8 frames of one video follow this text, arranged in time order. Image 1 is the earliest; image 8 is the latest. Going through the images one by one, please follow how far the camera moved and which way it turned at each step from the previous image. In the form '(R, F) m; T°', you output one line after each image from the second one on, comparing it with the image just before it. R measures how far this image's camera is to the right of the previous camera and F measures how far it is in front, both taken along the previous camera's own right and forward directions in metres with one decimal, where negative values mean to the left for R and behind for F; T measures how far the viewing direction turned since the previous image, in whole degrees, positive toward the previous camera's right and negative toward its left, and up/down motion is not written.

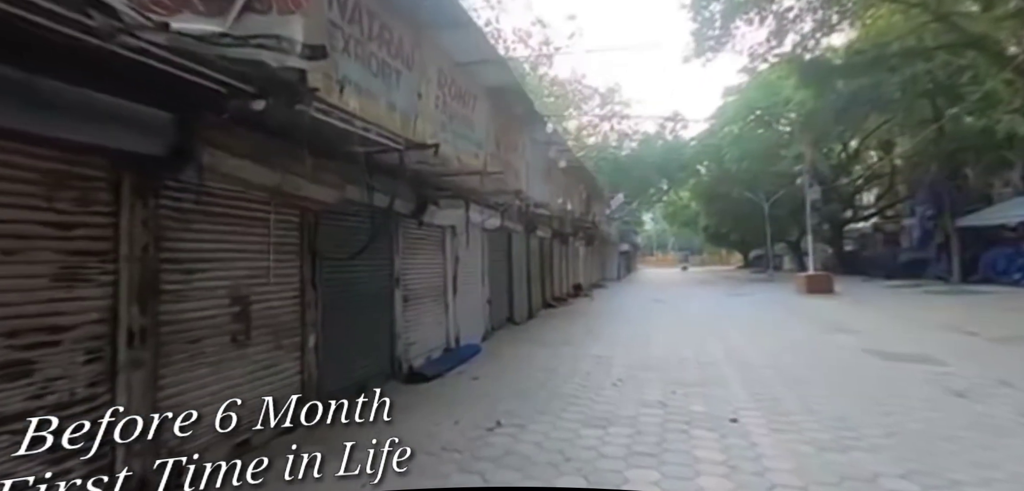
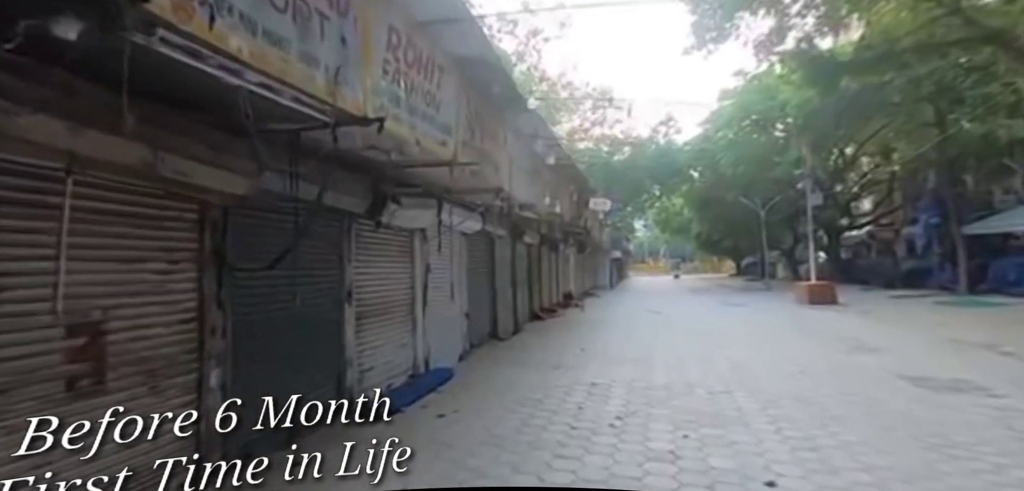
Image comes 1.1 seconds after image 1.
(+0.1, +1.1) m; +1°
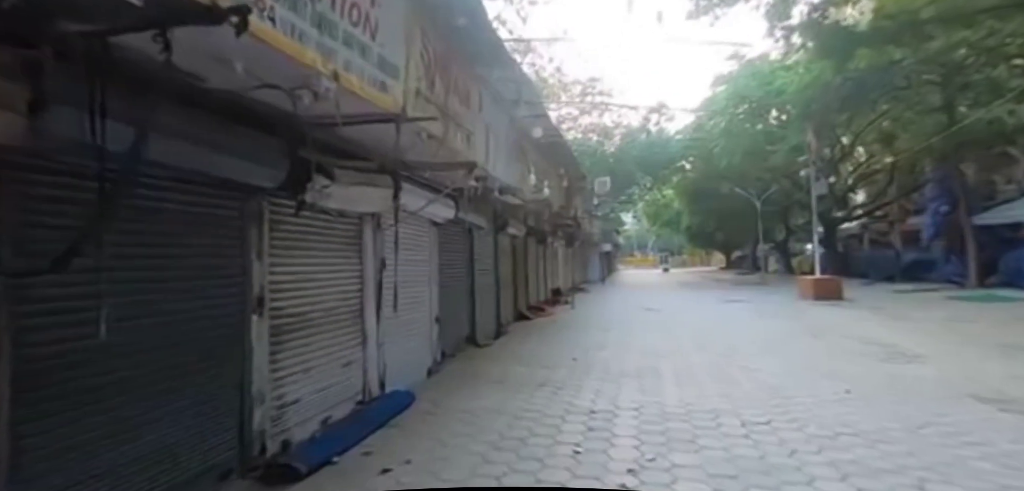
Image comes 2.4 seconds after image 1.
(+0.1, +1.5) m; +1°
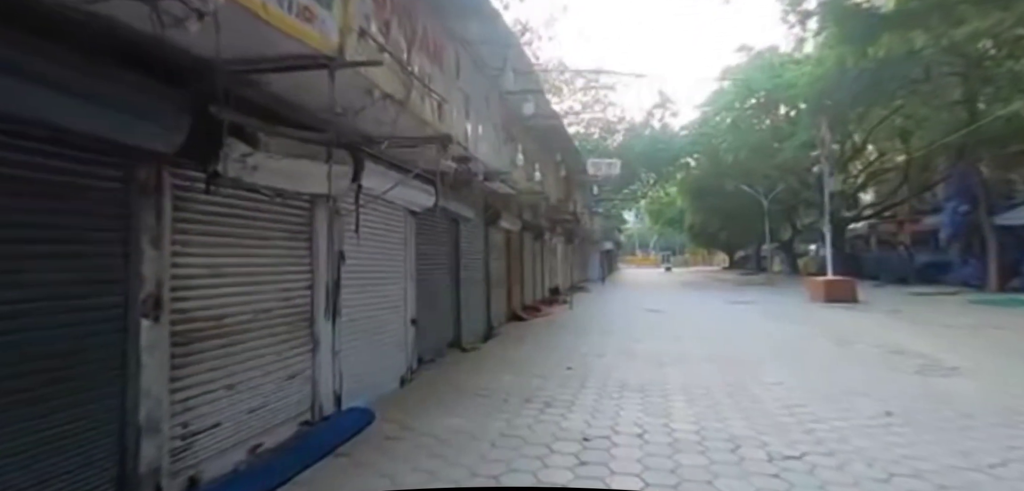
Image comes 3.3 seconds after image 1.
(+0.2, +0.9) m; 0°
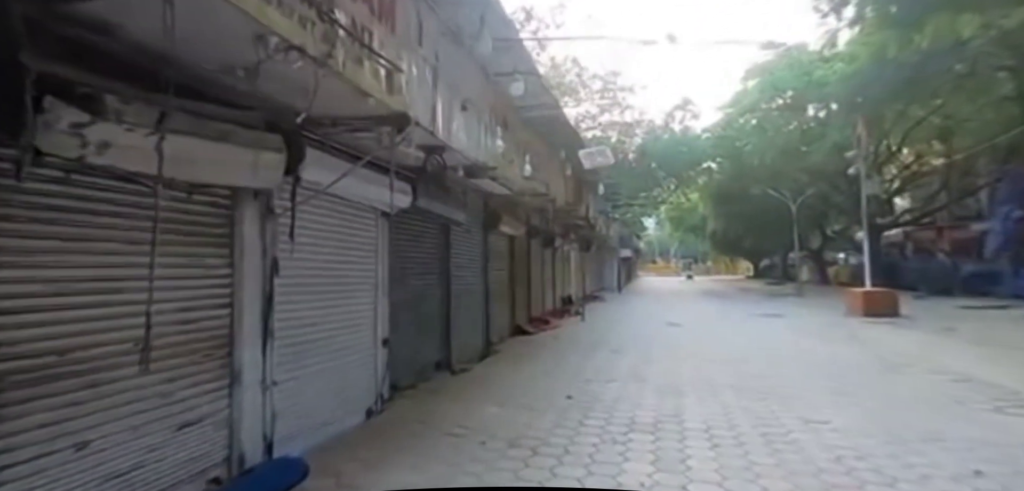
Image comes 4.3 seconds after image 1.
(+0.3, +1.0) m; -2°
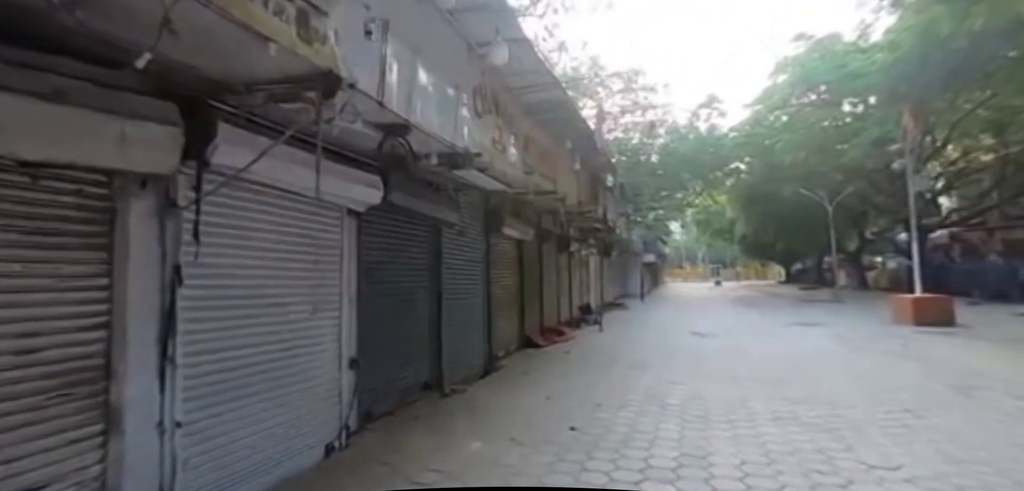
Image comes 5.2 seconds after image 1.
(+0.3, +0.9) m; -3°
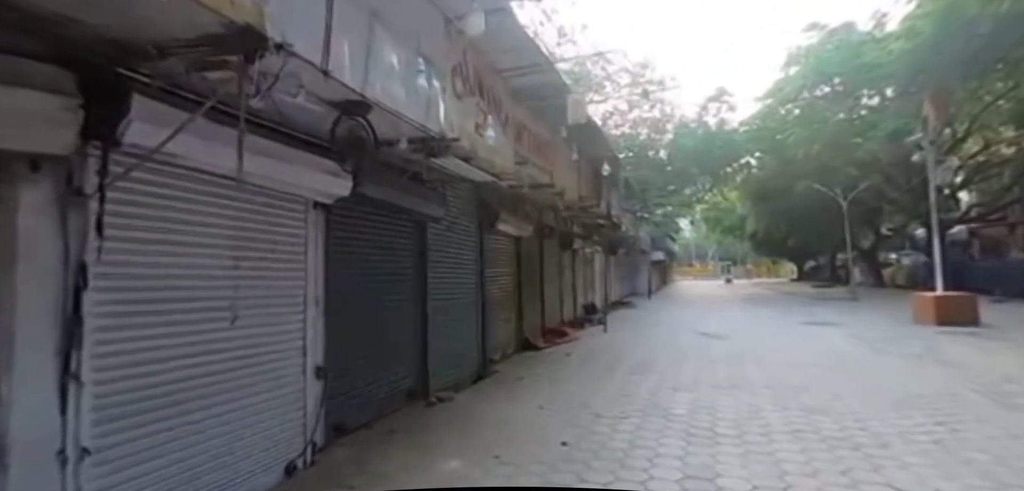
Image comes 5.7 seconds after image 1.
(+0.2, +0.5) m; -1°
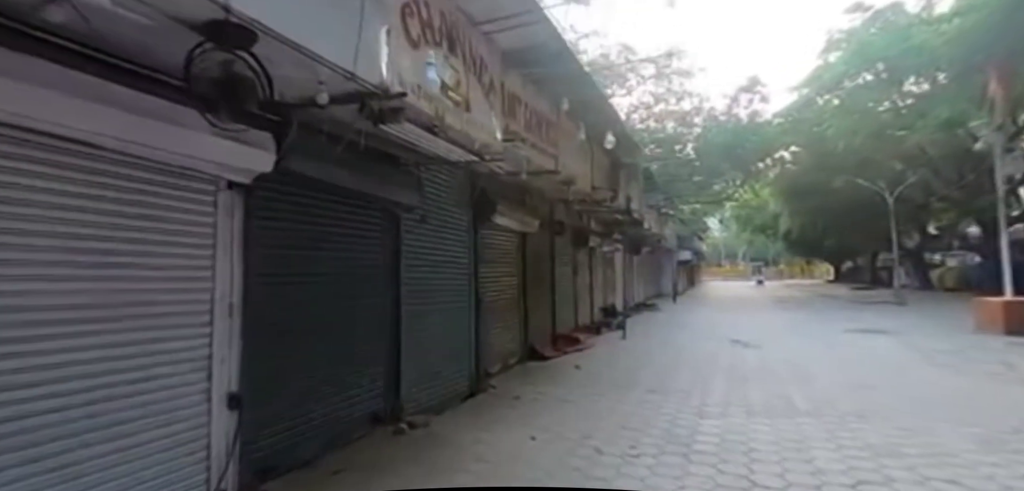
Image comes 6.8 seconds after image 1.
(+0.3, +1.1) m; -3°
